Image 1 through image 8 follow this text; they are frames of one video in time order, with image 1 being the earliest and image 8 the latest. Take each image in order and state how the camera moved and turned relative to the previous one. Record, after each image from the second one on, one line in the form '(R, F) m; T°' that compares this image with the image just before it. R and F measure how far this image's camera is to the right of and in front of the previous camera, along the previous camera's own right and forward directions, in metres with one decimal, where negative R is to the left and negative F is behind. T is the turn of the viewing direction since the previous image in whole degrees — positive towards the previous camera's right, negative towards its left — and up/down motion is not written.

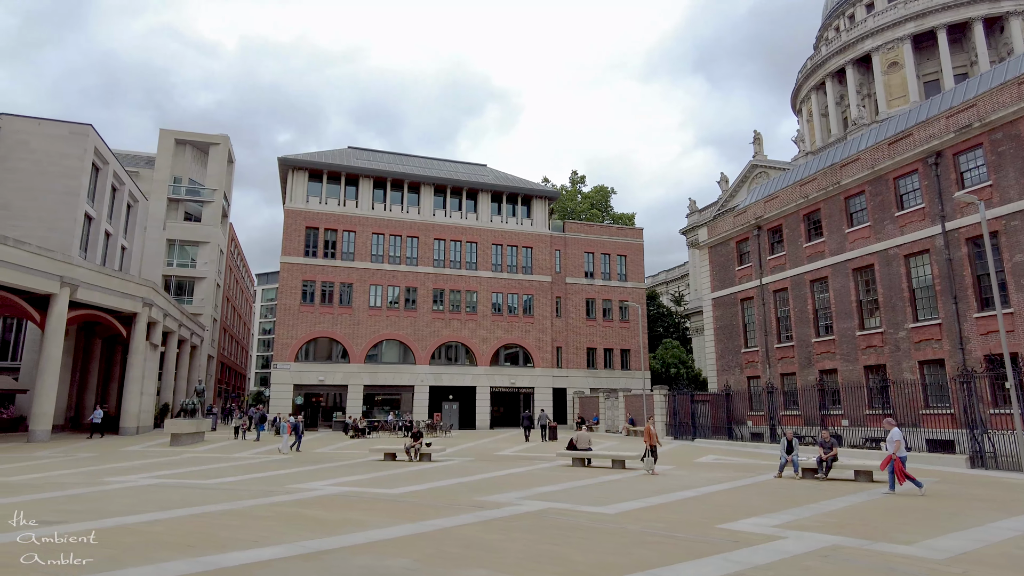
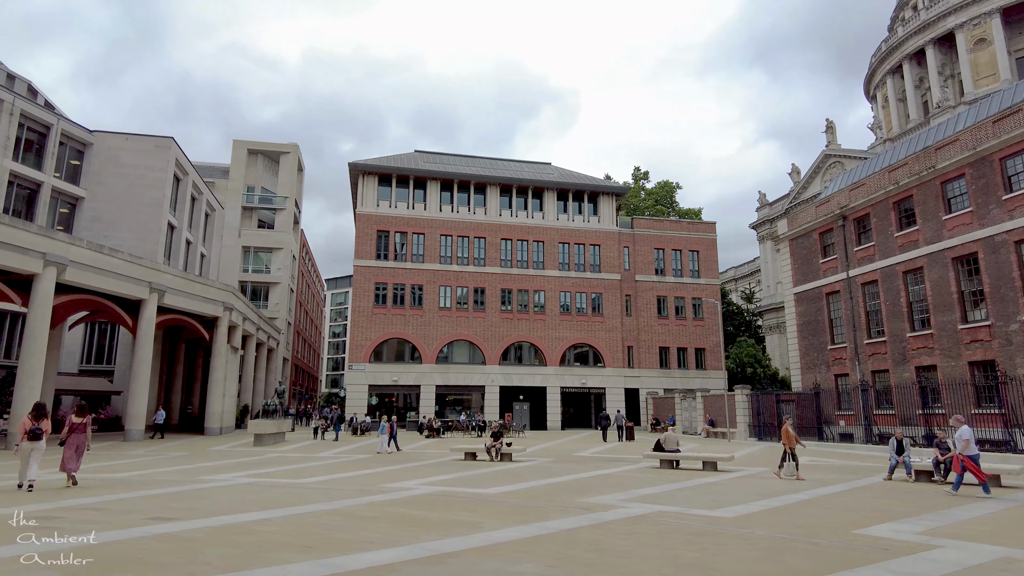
(-0.7, +0.4) m; -5°
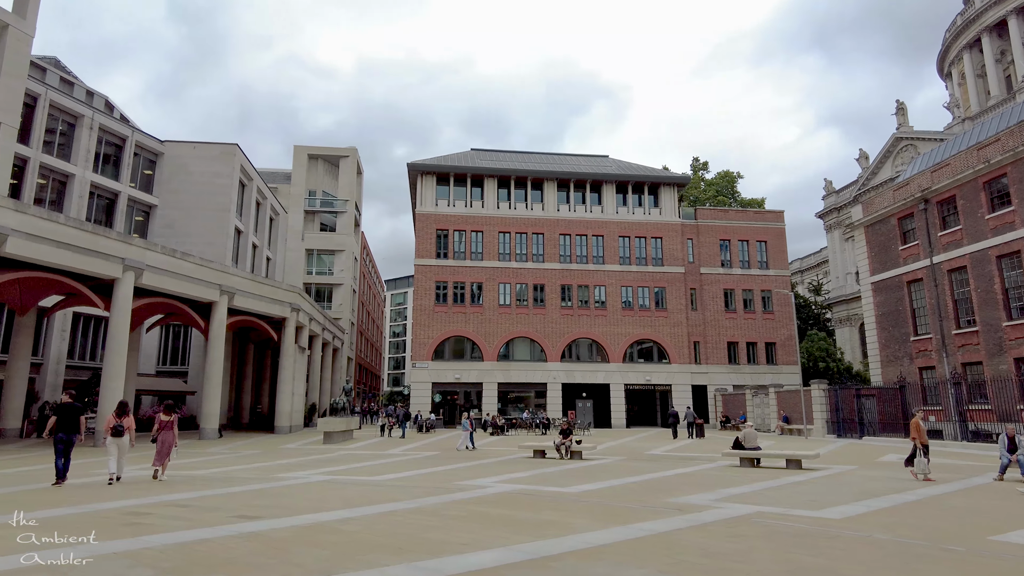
(-0.4, +0.4) m; -5°
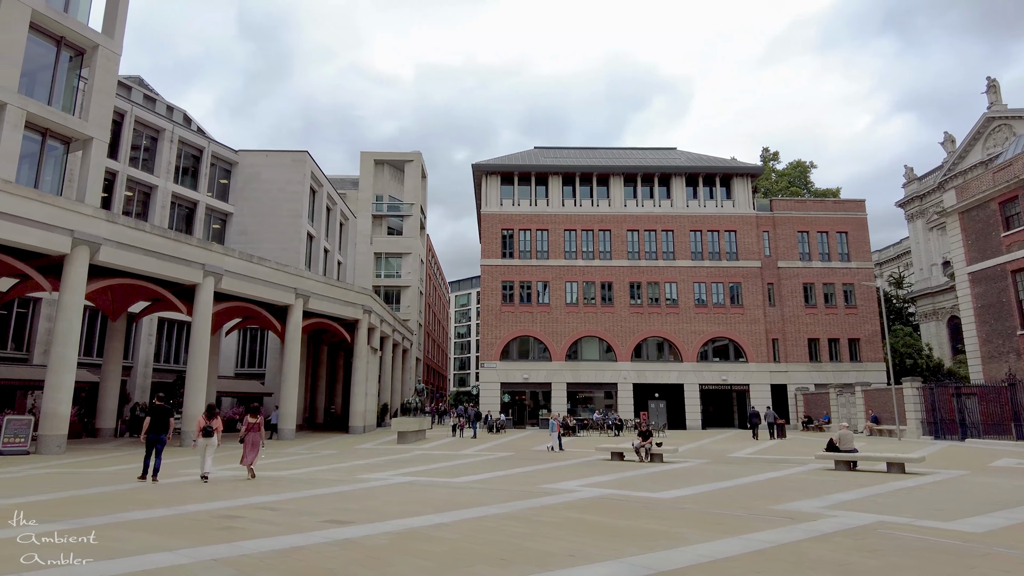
(-0.4, +0.4) m; -5°
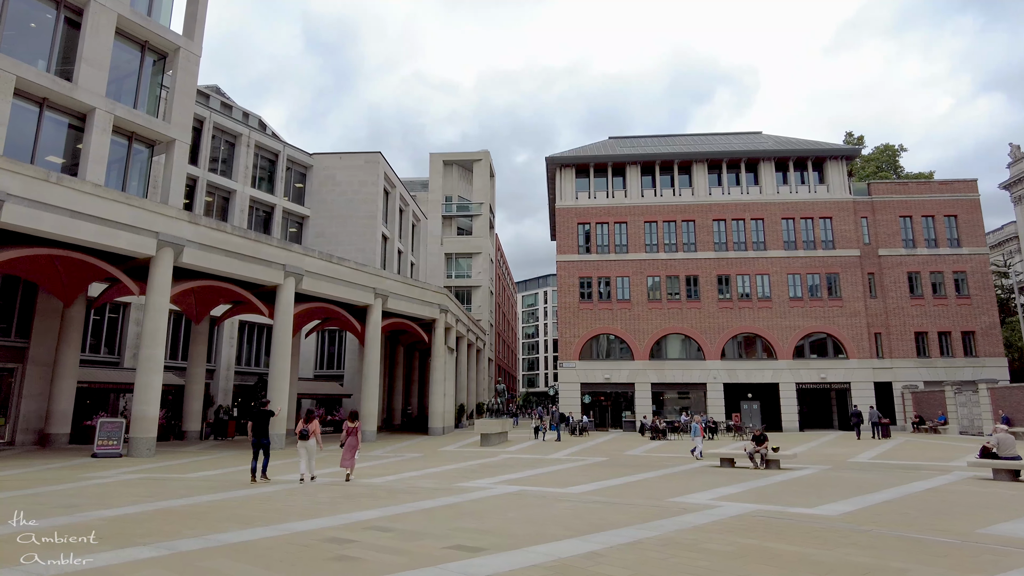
(-0.9, +1.4) m; -6°
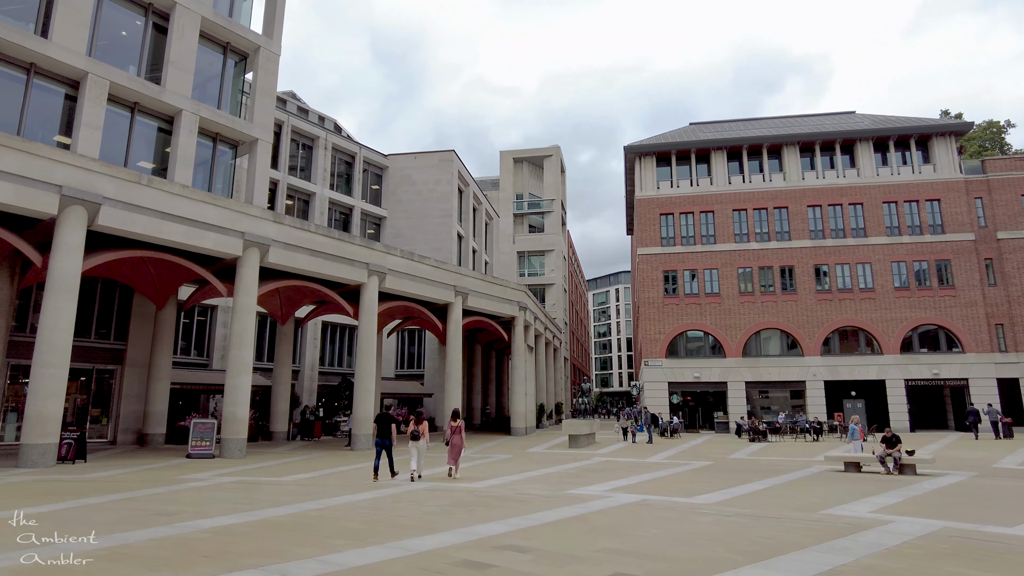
(-0.8, +1.1) m; -6°
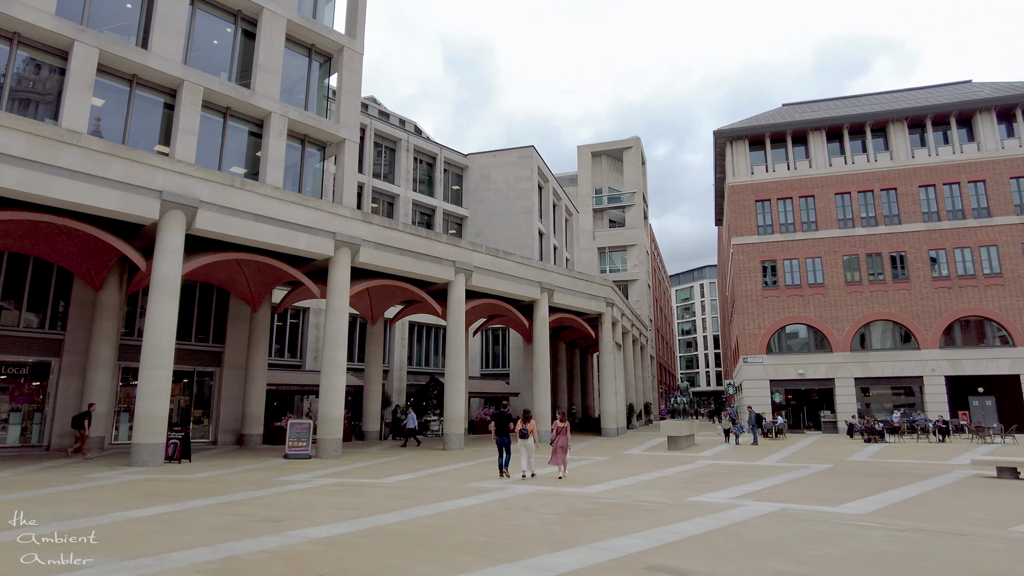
(-0.6, +0.9) m; -7°
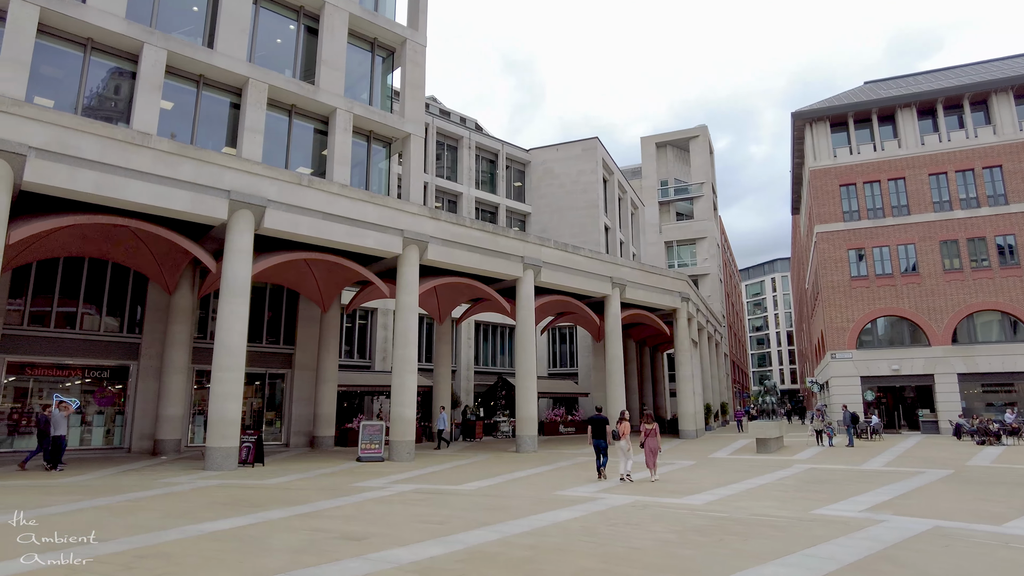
(-0.5, +1.0) m; -5°
